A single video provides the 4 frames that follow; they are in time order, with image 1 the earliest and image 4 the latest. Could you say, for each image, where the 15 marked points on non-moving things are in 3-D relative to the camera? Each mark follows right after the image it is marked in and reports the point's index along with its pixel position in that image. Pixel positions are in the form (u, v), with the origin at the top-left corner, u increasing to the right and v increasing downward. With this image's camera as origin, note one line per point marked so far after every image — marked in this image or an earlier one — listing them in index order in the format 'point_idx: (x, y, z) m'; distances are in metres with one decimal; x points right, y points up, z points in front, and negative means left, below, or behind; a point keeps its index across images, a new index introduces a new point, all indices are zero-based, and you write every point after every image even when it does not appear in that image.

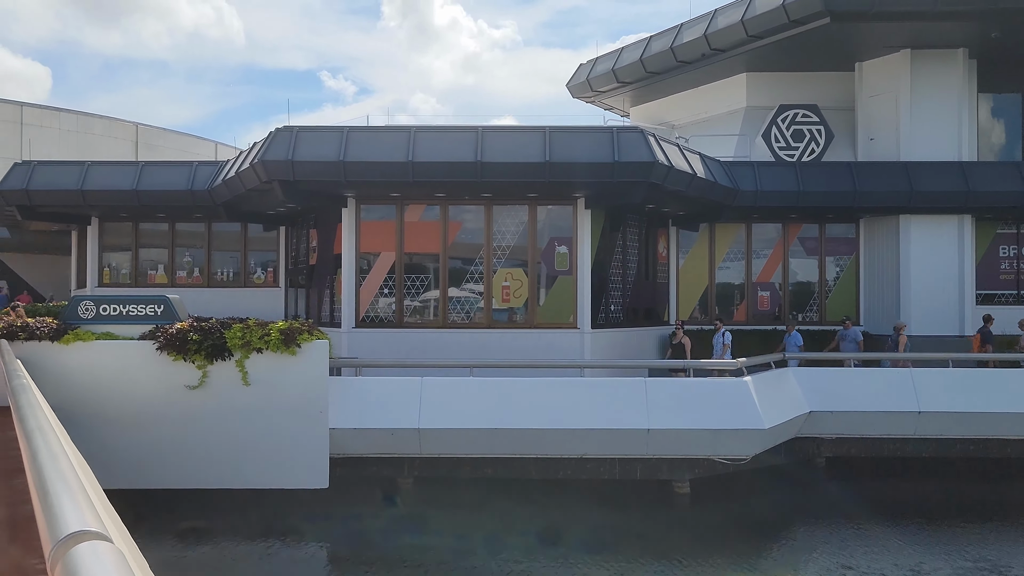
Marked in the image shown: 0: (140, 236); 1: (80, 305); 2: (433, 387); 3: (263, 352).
0: (-6.8, +0.9, +16.6) m
1: (-5.0, -0.2, +10.5) m
2: (-0.9, -1.2, +10.6) m
3: (-2.8, -0.7, +10.2) m
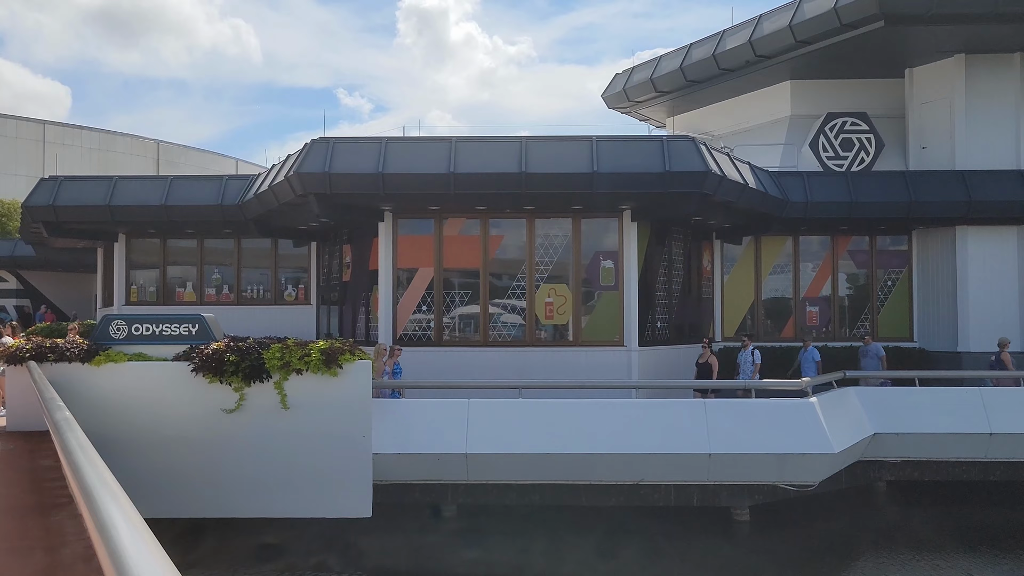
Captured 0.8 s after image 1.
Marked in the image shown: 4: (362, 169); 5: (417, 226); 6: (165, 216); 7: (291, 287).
0: (-6.2, +0.6, +16.2) m
1: (-4.5, -0.4, +10.1) m
2: (-0.4, -1.3, +10.0) m
3: (-2.3, -0.9, +9.7) m
4: (-2.0, +1.6, +11.7) m
5: (-1.4, +0.9, +13.1) m
6: (-5.7, +1.2, +14.7) m
7: (-4.0, 0.0, +16.1) m
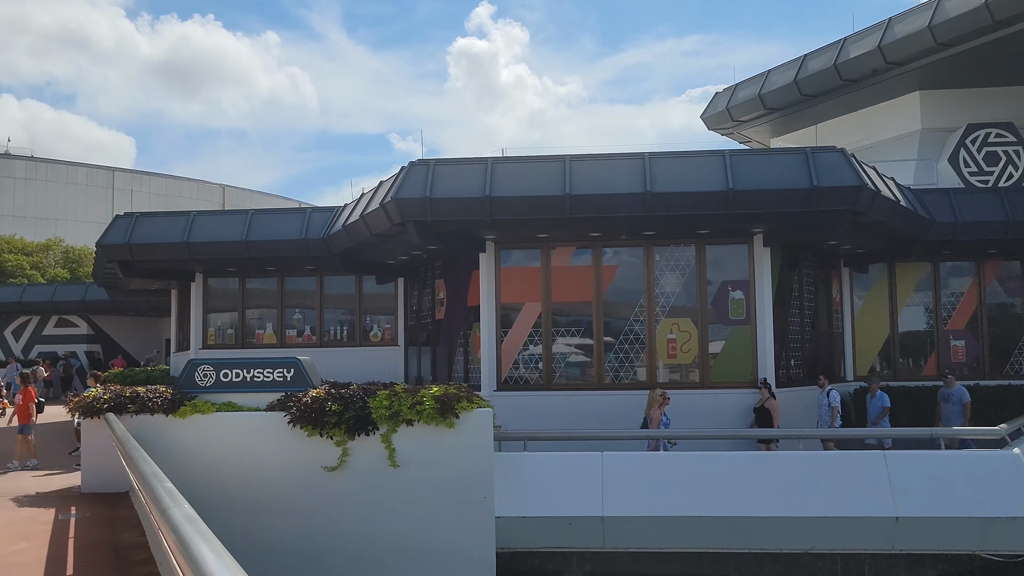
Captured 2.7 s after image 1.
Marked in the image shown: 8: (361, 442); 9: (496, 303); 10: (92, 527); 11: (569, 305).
0: (-4.5, -0.1, +15.2) m
1: (-3.1, -0.8, +8.9) m
2: (+1.0, -1.7, +8.6) m
3: (-0.9, -1.3, +8.4) m
4: (-0.5, +1.1, +10.5) m
5: (+0.1, +0.4, +11.8) m
6: (-4.1, +0.5, +13.7) m
7: (-2.2, -0.7, +14.9) m
8: (-1.4, -1.4, +8.4) m
9: (-0.2, -0.2, +11.8) m
10: (-3.3, -1.9, +7.1) m
11: (+0.7, -0.2, +11.7) m
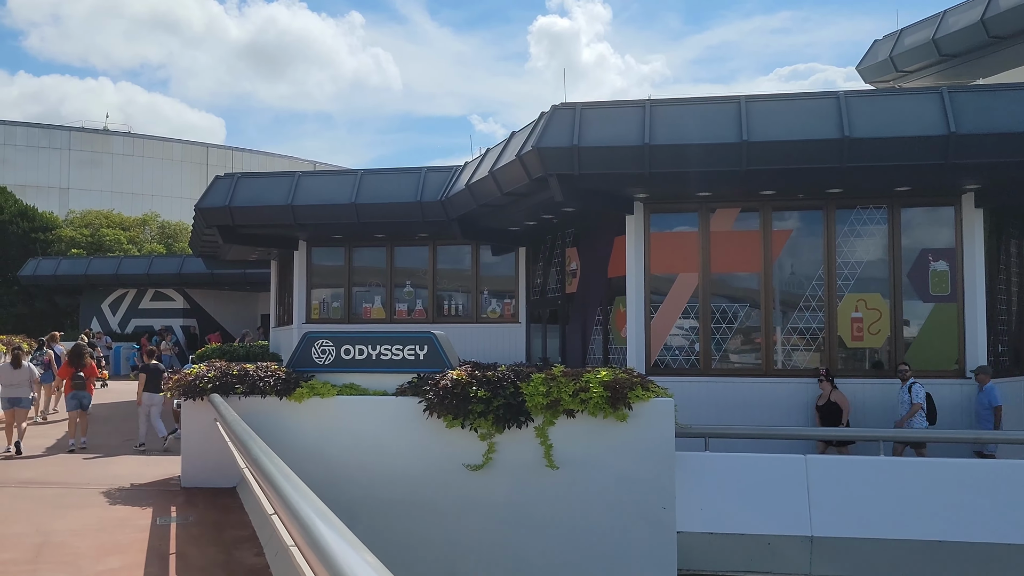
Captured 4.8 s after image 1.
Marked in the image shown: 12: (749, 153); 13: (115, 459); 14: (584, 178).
0: (-2.4, +0.4, +13.9) m
1: (-1.7, -0.5, +7.5) m
2: (+2.4, -1.4, +6.9) m
3: (+0.5, -1.0, +6.8) m
4: (+1.1, +1.5, +8.8) m
5: (+1.9, +0.8, +10.1) m
6: (-2.2, +1.0, +12.4) m
7: (-0.3, -0.2, +13.5) m
8: (0.0, -1.1, +6.9) m
9: (+1.5, +0.2, +10.1) m
10: (-2.0, -1.6, +5.8) m
11: (+2.4, +0.1, +10.0) m
12: (+2.3, +1.3, +8.6) m
13: (-4.2, -1.8, +9.4) m
14: (+0.7, +1.1, +9.2) m
